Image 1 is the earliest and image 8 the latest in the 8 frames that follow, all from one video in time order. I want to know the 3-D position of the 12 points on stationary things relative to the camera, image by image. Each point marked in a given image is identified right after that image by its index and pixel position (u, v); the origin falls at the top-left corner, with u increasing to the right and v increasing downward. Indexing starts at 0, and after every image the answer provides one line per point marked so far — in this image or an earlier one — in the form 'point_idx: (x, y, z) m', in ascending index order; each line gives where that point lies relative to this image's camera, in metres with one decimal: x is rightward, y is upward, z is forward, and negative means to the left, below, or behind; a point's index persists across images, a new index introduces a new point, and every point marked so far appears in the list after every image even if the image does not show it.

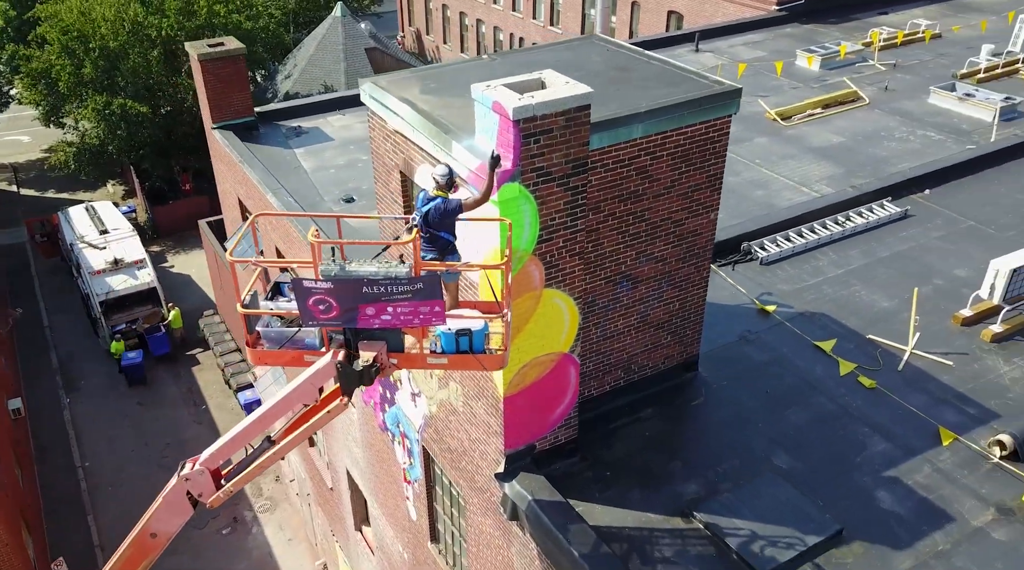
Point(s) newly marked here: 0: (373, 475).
0: (-2.8, -3.8, +17.3) m
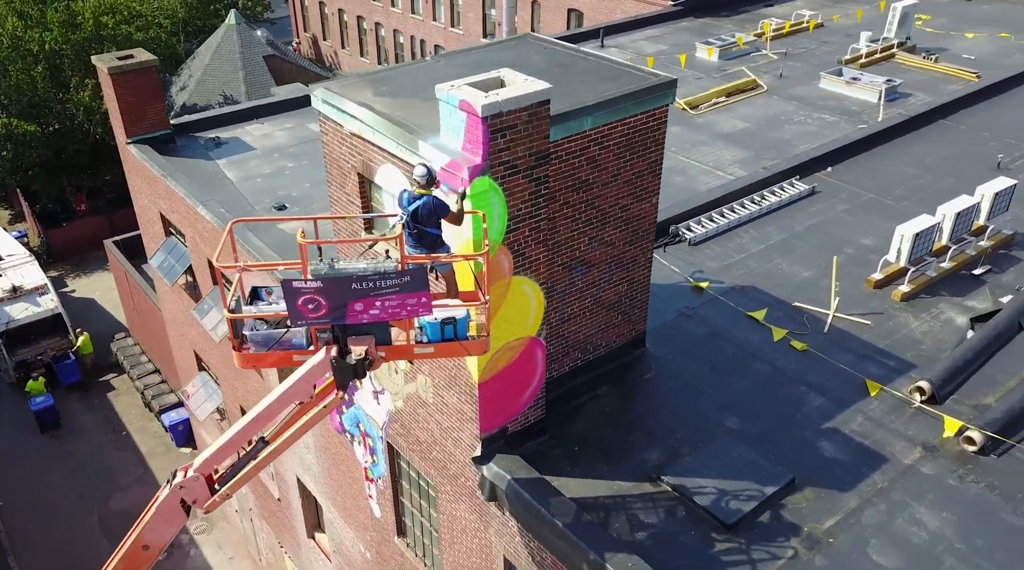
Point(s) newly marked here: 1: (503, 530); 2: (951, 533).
0: (-3.7, -3.9, +17.4) m
1: (-0.1, -3.4, +11.9) m
2: (+5.5, -3.1, +10.8) m
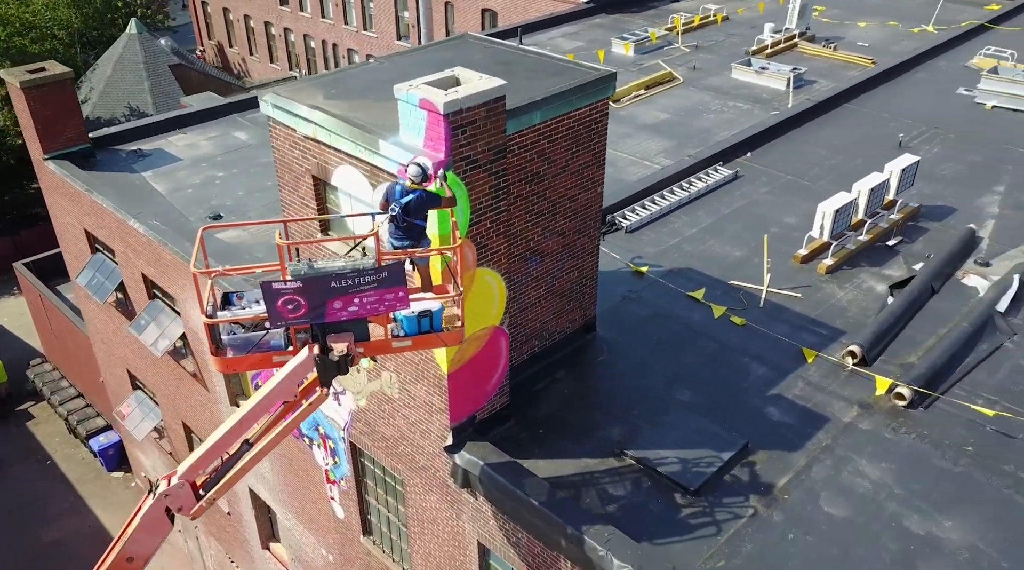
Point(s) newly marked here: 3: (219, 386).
0: (-4.6, -4.1, +17.4) m
1: (-0.5, -3.3, +12.3) m
2: (+5.2, -2.7, +11.7) m
3: (-6.3, -2.2, +18.4) m
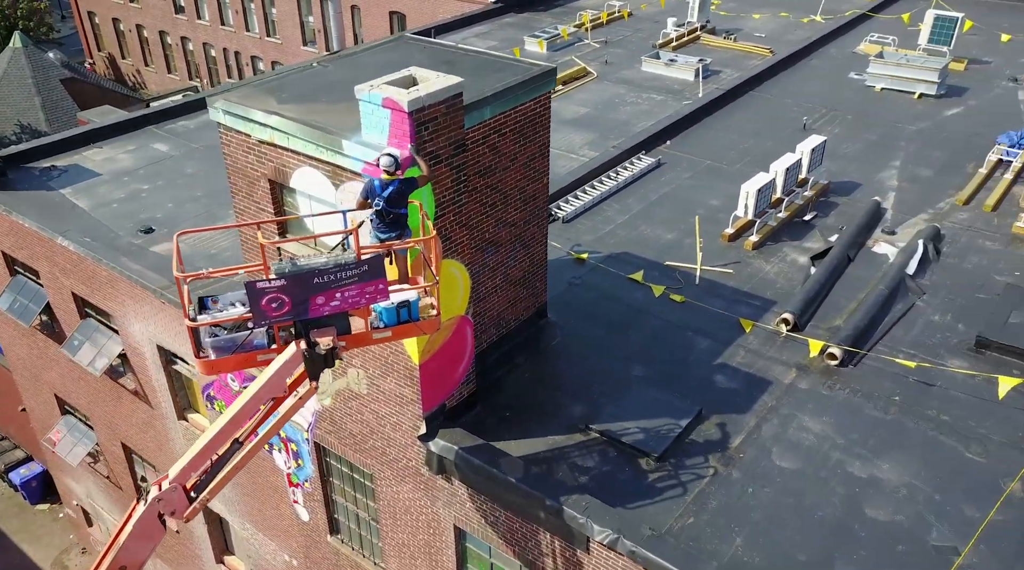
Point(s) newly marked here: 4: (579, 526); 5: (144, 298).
0: (-5.4, -4.2, +17.4) m
1: (-0.9, -3.2, +12.7) m
2: (+4.8, -2.2, +12.8) m
3: (-7.4, -2.5, +18.2) m
4: (+0.8, -3.1, +11.0) m
5: (-7.2, -0.2, +16.7) m
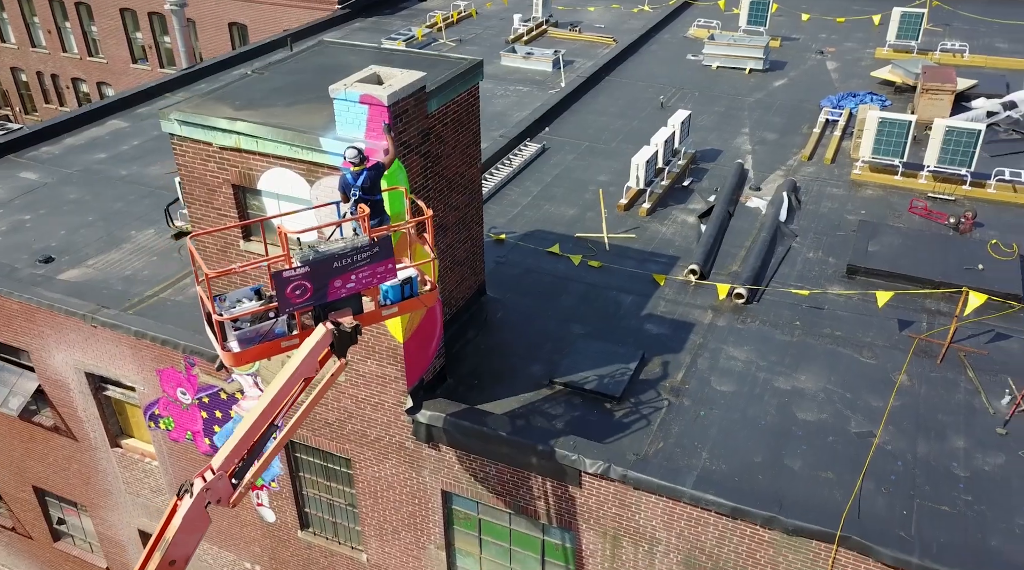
0: (-6.4, -4.5, +17.4) m
1: (-1.2, -2.9, +13.7) m
2: (+4.2, -1.3, +14.9) m
3: (-8.6, -3.0, +17.7) m
4: (+0.9, -2.6, +12.4) m
5: (-8.5, -0.8, +16.3) m
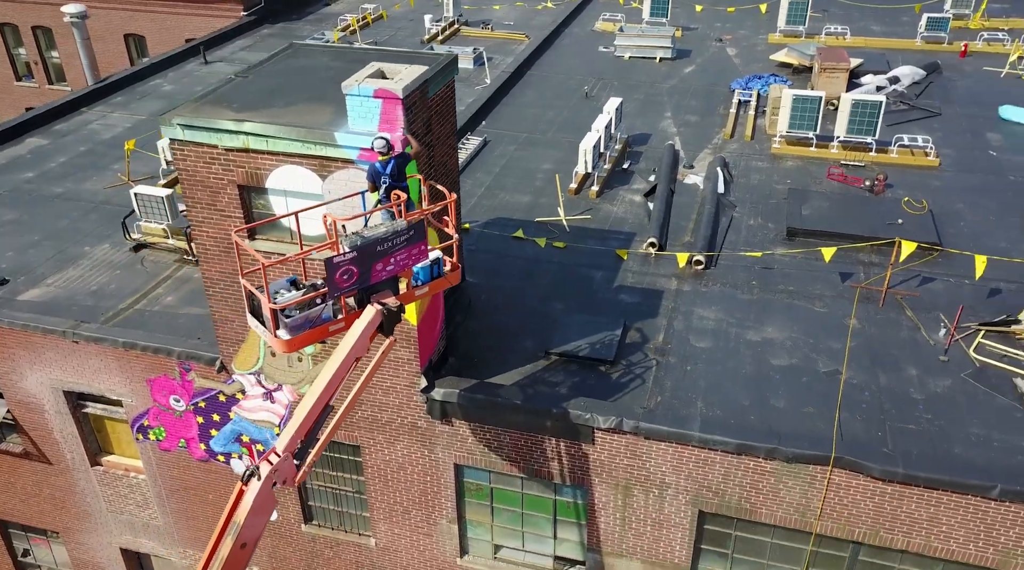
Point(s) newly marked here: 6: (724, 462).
0: (-6.6, -4.7, +17.3) m
1: (-1.0, -2.6, +14.4) m
2: (+4.0, -0.6, +16.3) m
3: (-8.9, -3.4, +17.4) m
4: (+1.1, -2.1, +13.4) m
5: (-8.7, -1.1, +16.0) m
6: (+3.3, -2.7, +13.1) m
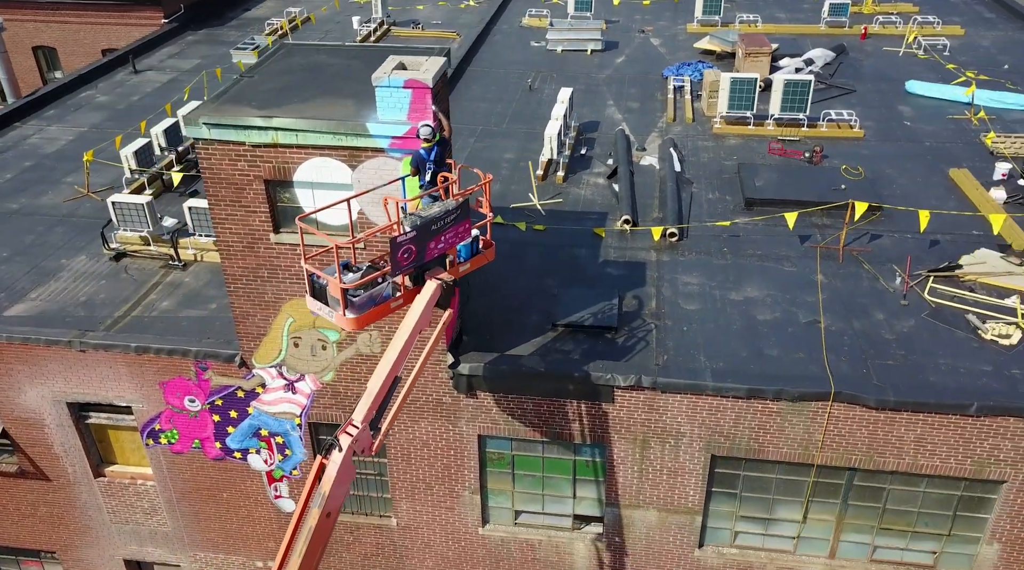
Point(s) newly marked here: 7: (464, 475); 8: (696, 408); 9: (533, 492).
0: (-6.3, -4.7, +17.4) m
1: (-0.6, -2.3, +15.2) m
2: (+4.0, +0.1, +17.7) m
3: (-8.8, -3.6, +17.1) m
4: (+1.6, -1.6, +14.5) m
5: (-8.6, -1.3, +15.8) m
6: (+3.8, -2.1, +14.4) m
7: (-0.9, -3.6, +16.0) m
8: (+3.1, -2.1, +14.5) m
9: (+0.4, -3.9, +16.2) m
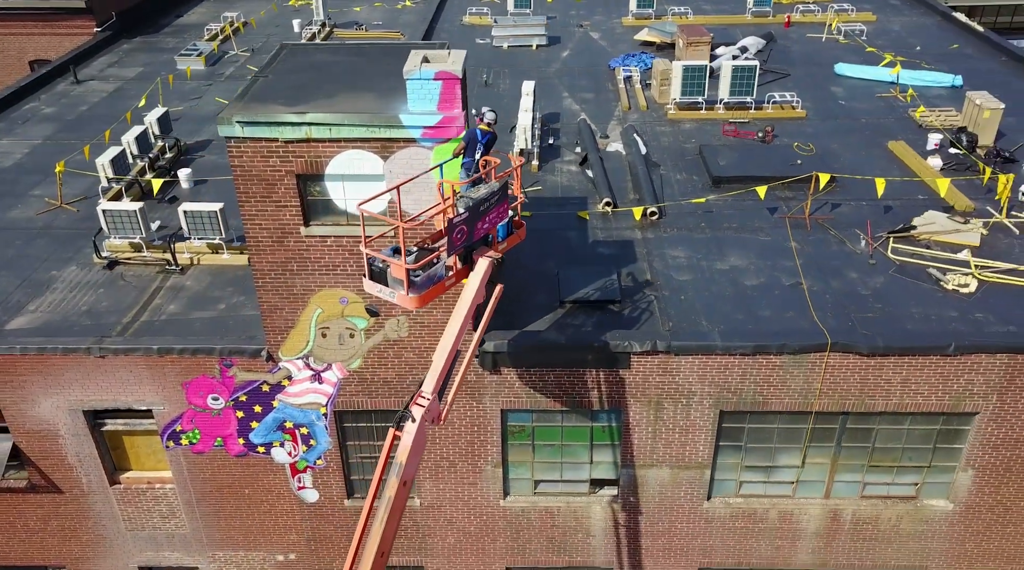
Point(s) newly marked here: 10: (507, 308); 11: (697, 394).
0: (-6.0, -4.8, +17.6) m
1: (-0.2, -1.9, +16.0) m
2: (+3.9, +0.7, +18.9) m
3: (-8.4, -3.8, +17.0) m
4: (+2.0, -1.2, +15.5) m
5: (-8.2, -1.4, +15.7) m
6: (+4.2, -1.4, +15.7) m
7: (-0.5, -3.2, +16.7) m
8: (+3.6, -1.5, +15.7) m
9: (+0.8, -3.5, +17.1) m
10: (-0.1, -0.4, +16.9) m
11: (+3.5, -2.0, +16.0) m
